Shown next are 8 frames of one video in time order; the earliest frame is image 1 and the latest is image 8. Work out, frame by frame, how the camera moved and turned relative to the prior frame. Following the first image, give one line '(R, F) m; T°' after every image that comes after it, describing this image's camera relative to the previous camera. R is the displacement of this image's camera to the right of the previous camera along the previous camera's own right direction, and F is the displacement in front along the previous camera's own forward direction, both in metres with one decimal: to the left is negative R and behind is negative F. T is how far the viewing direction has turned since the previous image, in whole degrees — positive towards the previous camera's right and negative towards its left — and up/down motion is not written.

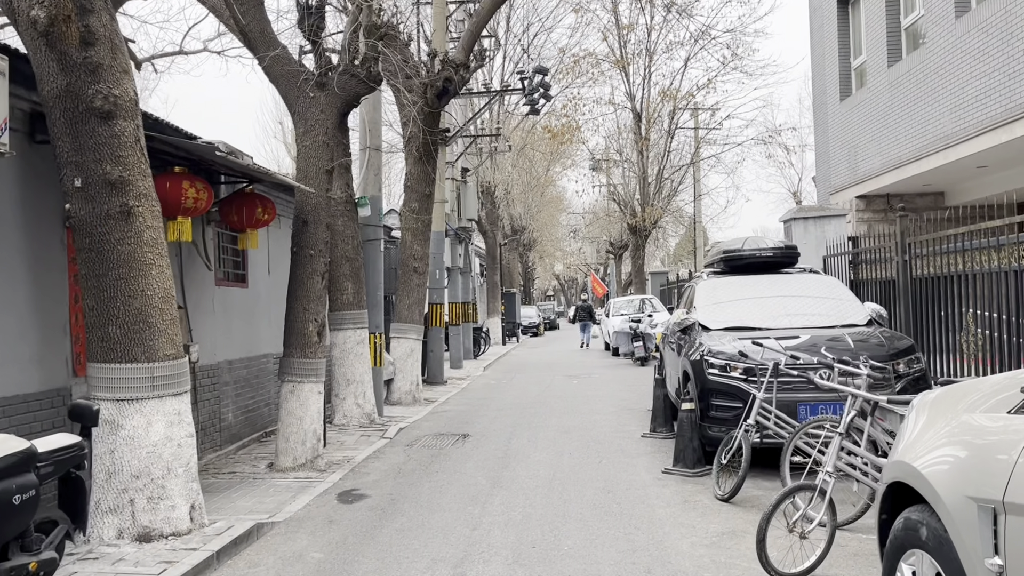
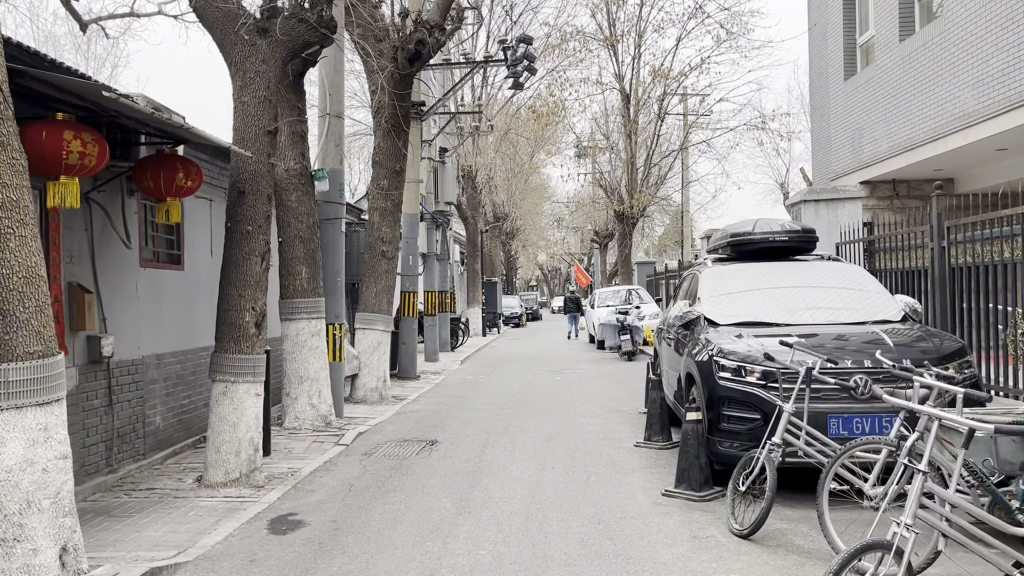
(+0.1, +1.3) m; +1°
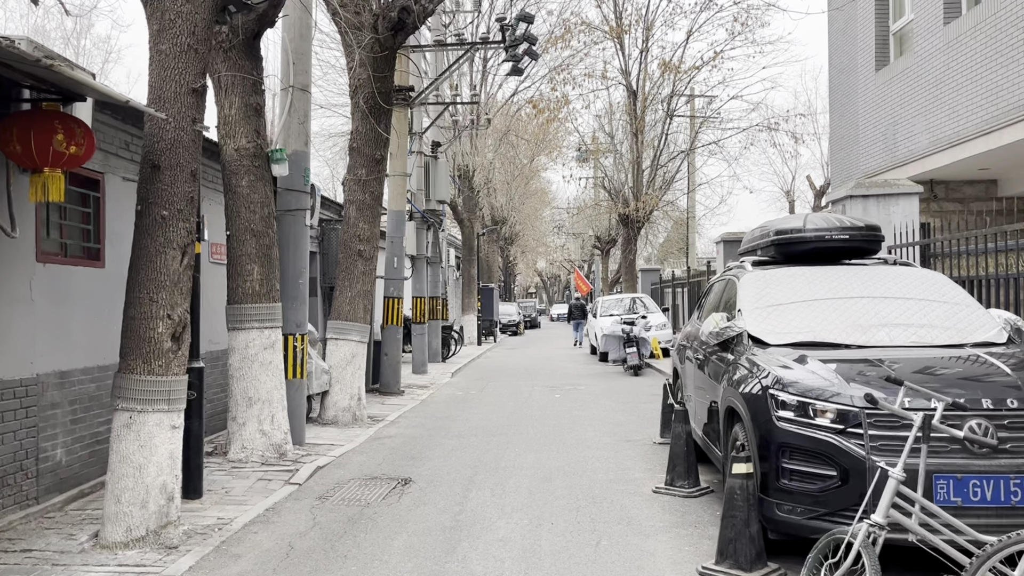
(+0.1, +1.6) m; 0°
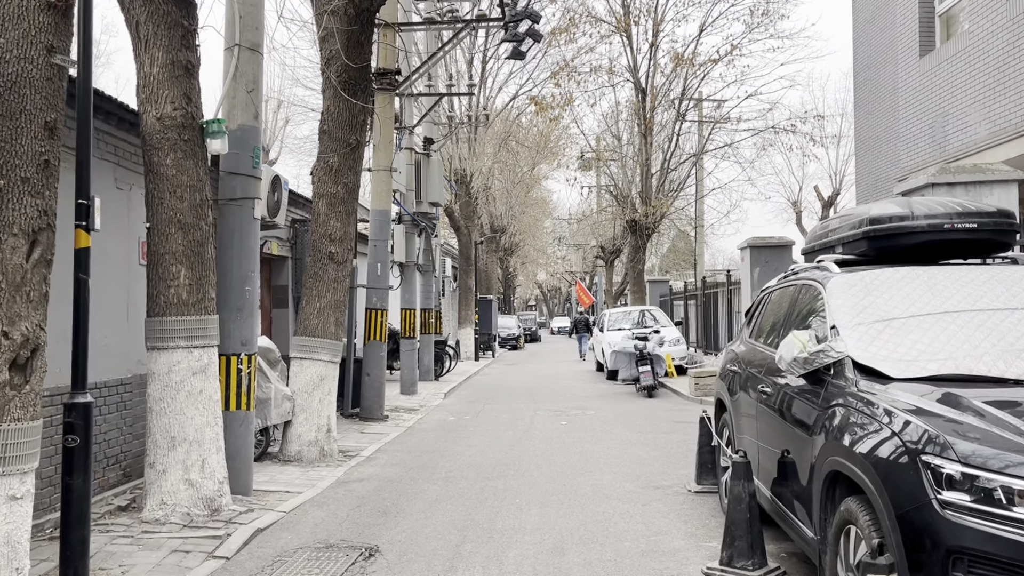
(0.0, +1.8) m; 0°
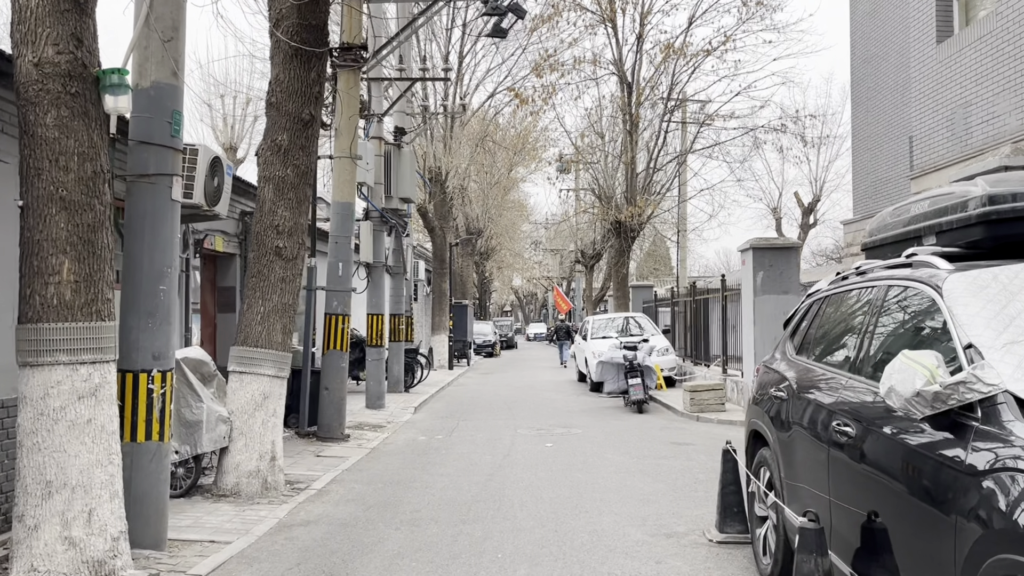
(-0.1, +1.4) m; +2°
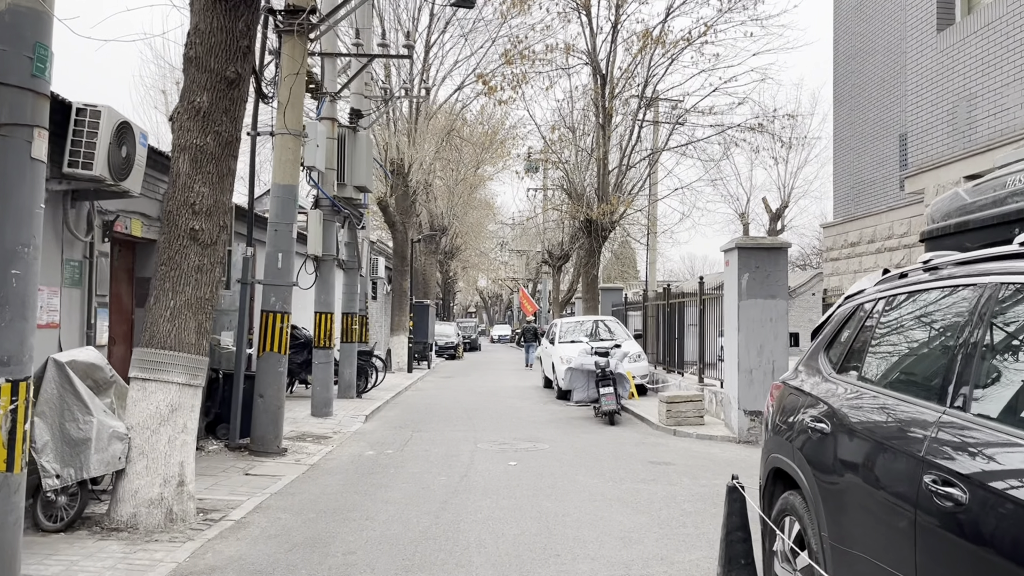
(0.0, +1.2) m; +2°
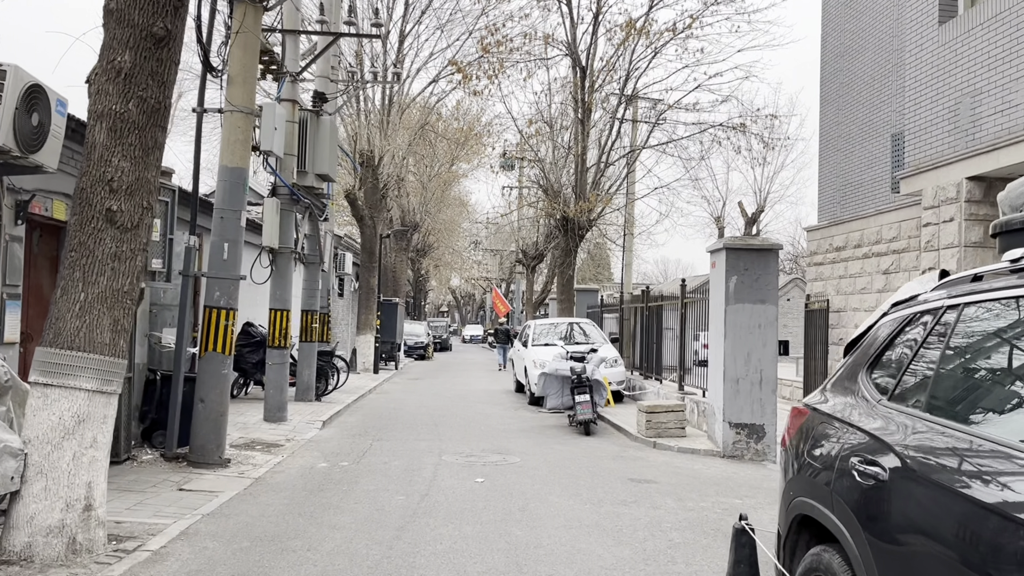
(0.0, +0.9) m; +2°
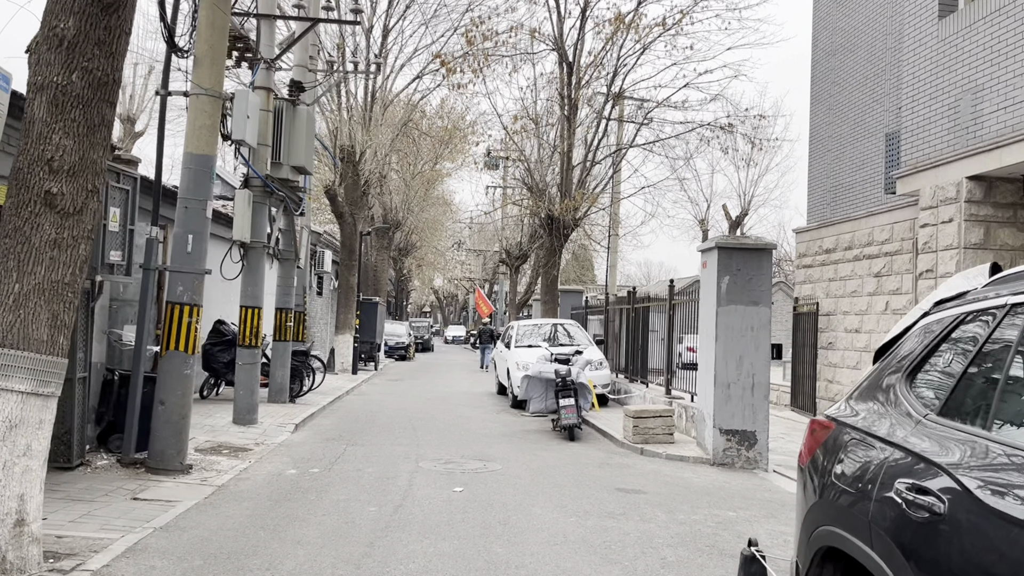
(0.0, +0.5) m; +1°
